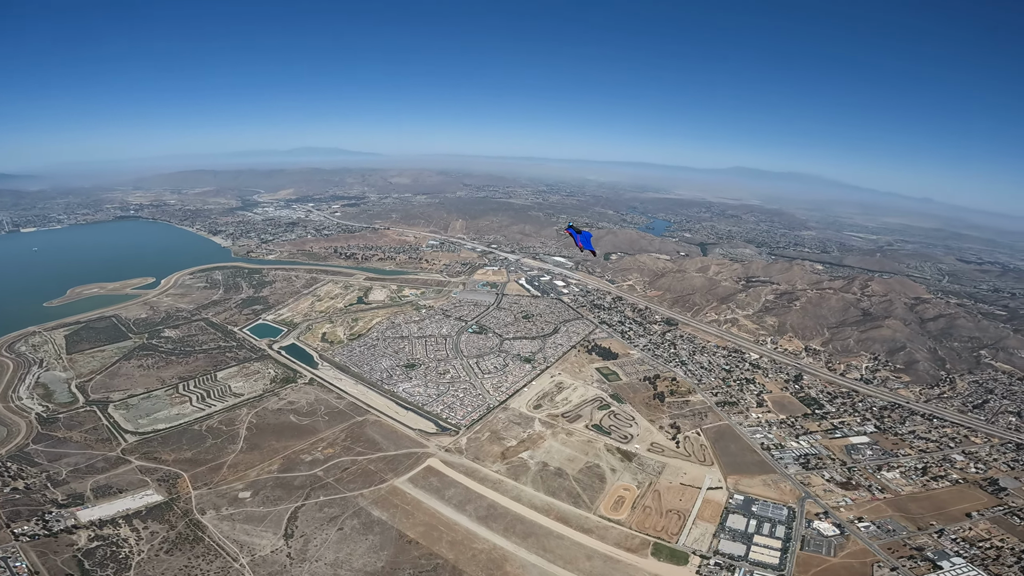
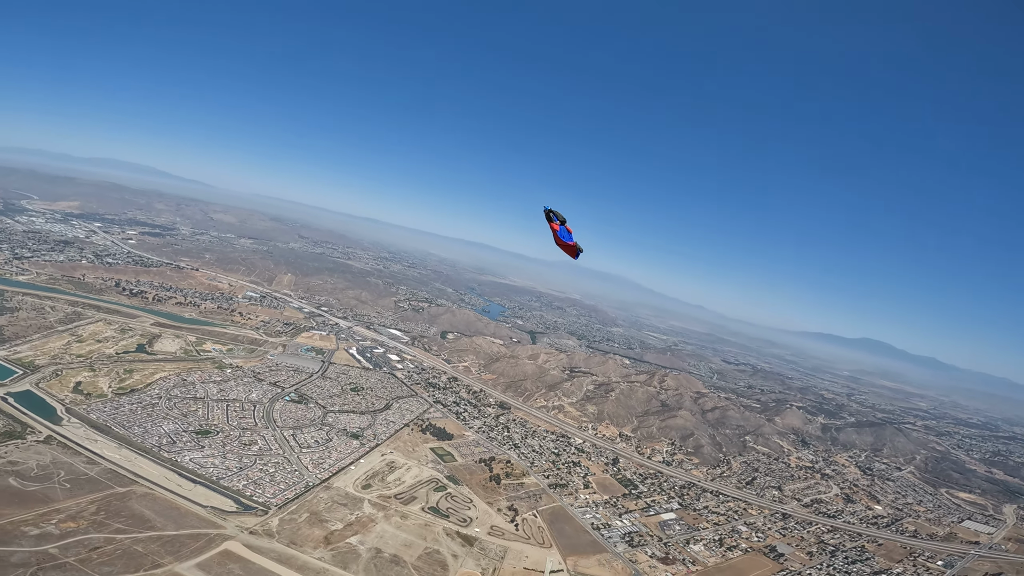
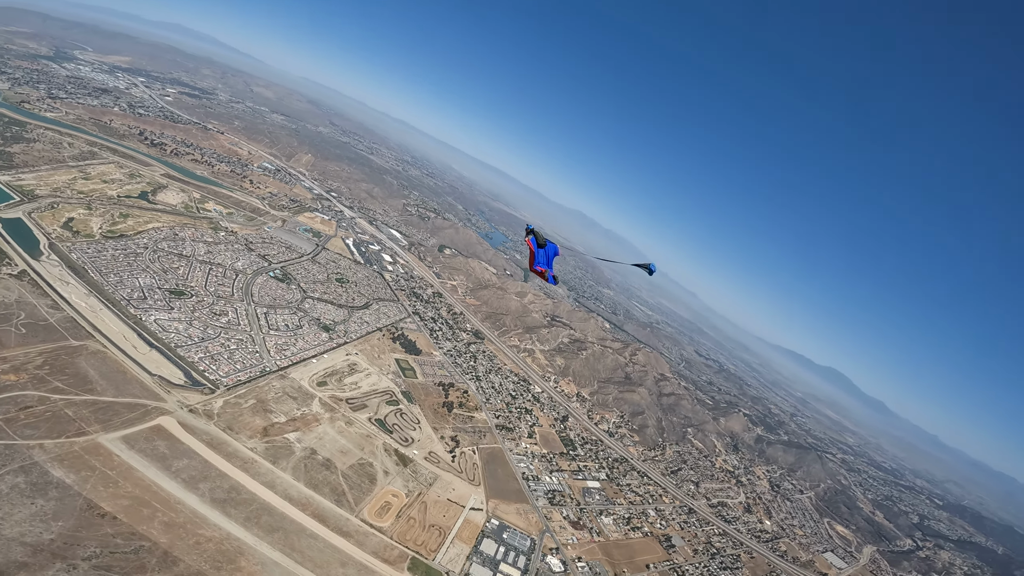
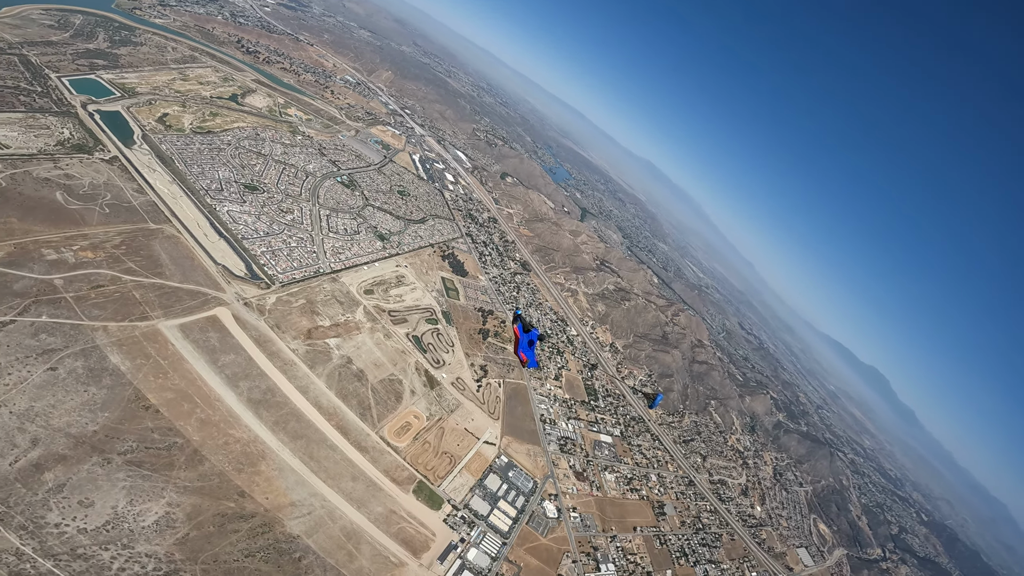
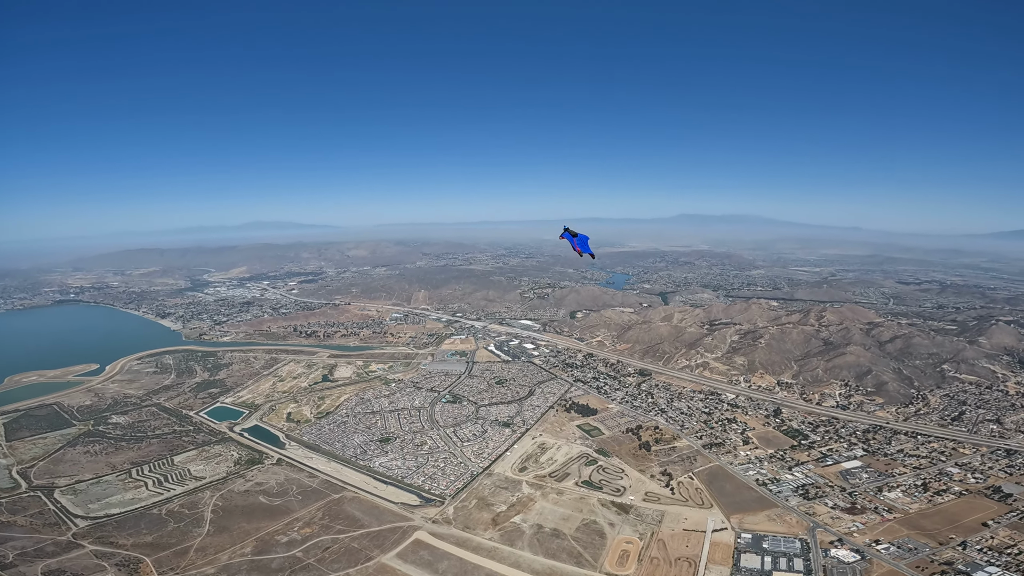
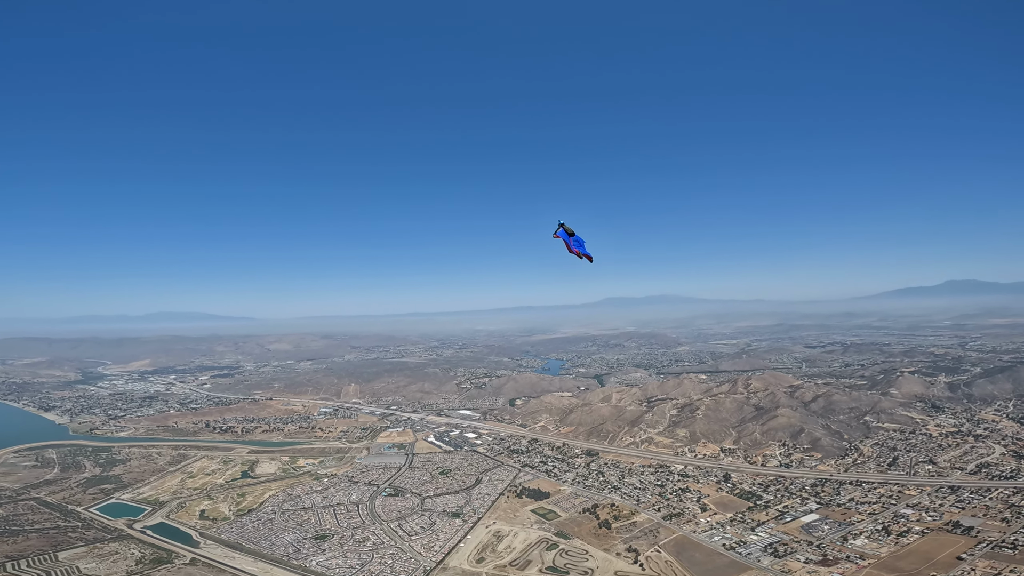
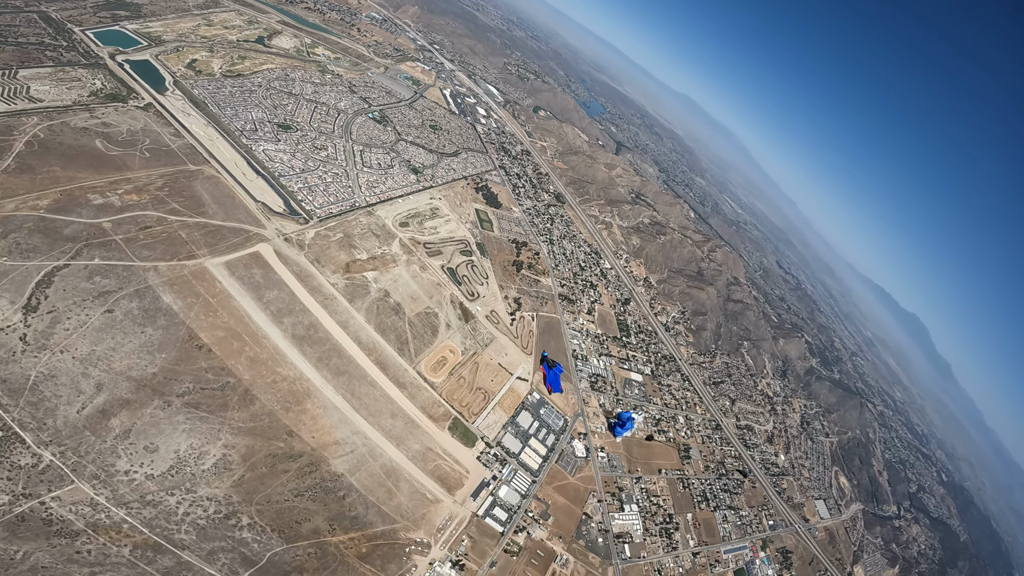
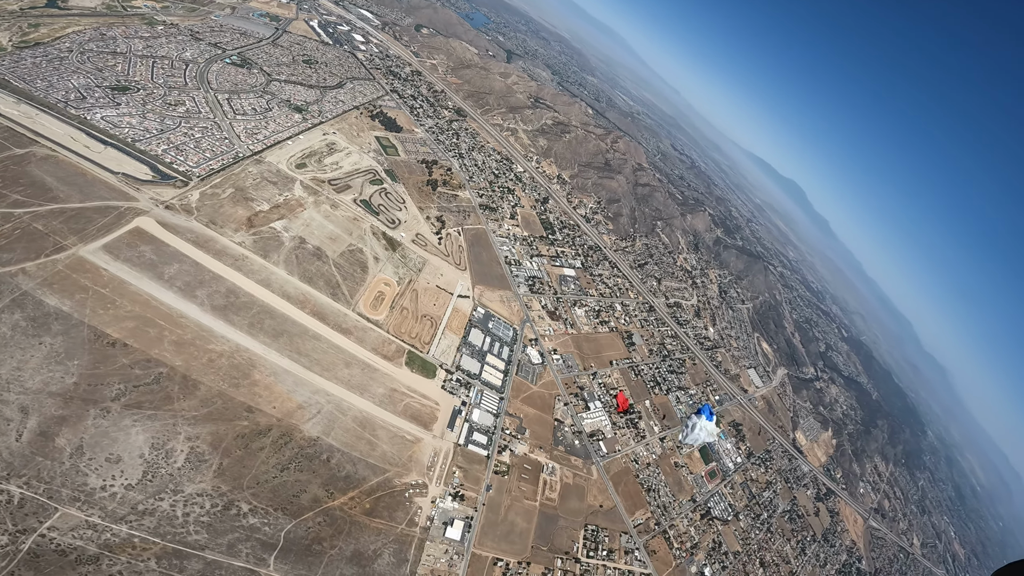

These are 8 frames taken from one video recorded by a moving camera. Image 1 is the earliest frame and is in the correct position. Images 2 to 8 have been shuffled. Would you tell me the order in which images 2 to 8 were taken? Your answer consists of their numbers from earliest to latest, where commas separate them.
5, 6, 2, 3, 4, 7, 8
